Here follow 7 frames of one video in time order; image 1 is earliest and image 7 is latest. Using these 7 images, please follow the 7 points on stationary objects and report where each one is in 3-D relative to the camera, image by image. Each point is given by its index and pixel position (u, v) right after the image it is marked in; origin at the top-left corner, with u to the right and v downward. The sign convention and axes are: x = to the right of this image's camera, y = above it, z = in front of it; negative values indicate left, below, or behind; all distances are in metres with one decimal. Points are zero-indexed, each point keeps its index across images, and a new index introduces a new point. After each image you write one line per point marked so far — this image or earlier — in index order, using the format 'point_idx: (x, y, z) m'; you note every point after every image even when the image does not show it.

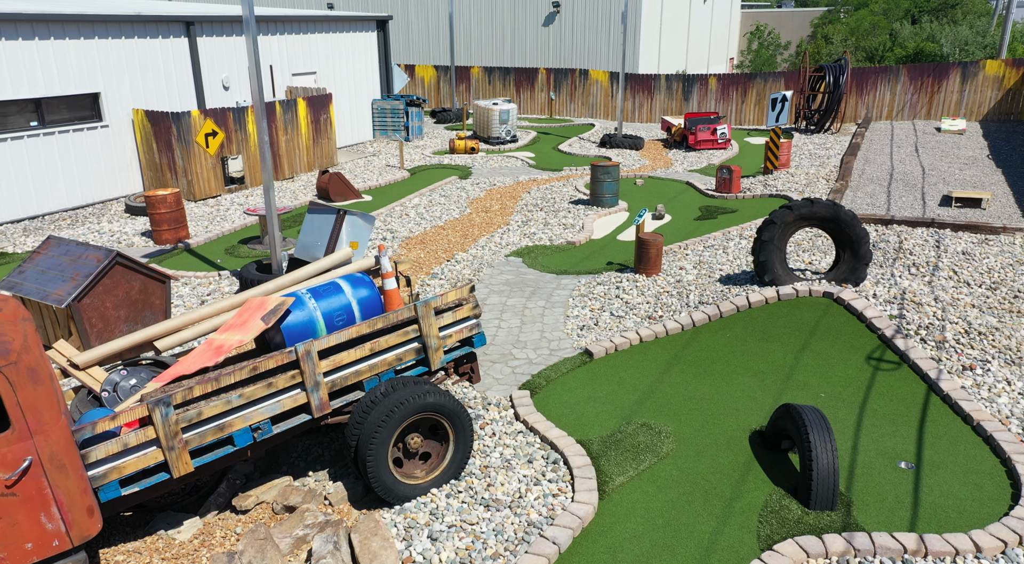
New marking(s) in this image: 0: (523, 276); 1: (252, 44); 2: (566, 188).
0: (+0.2, +0.1, +11.2) m
1: (-3.5, +3.3, +9.6) m
2: (+1.3, +2.3, +17.6) m
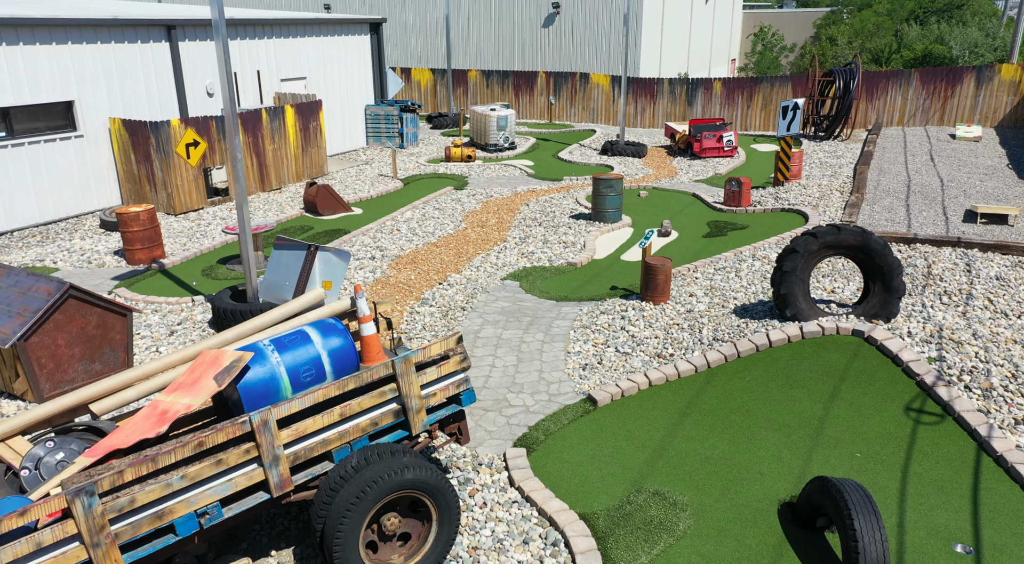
0: (+0.1, -0.3, +10.3) m
1: (-3.5, +2.9, +8.8) m
2: (+1.3, +1.9, +16.7) m
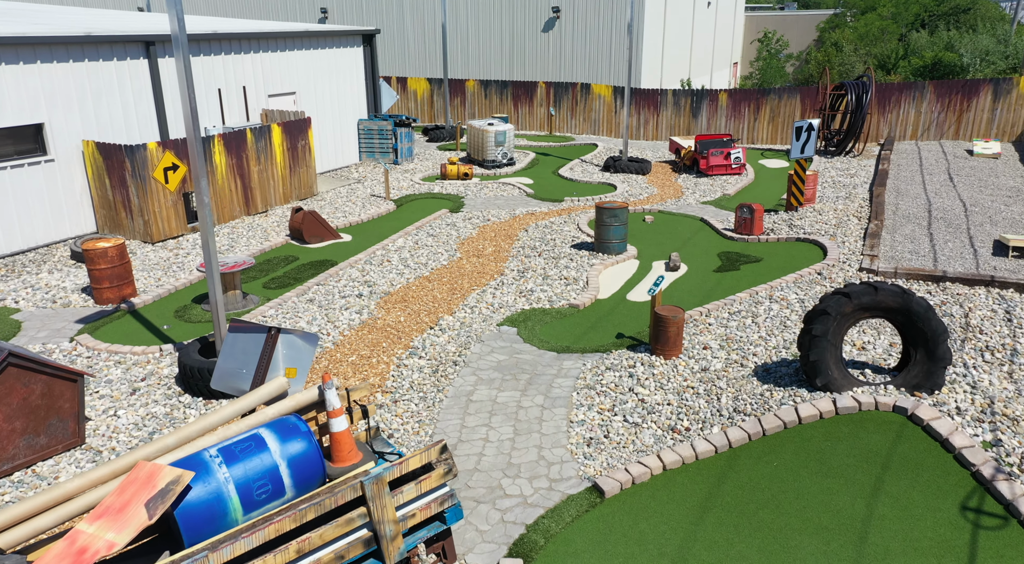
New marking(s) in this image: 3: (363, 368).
0: (+0.1, -1.0, +9.4) m
1: (-3.6, +2.2, +7.8) m
2: (+1.2, +1.2, +15.8) m
3: (-2.0, -1.1, +9.5) m
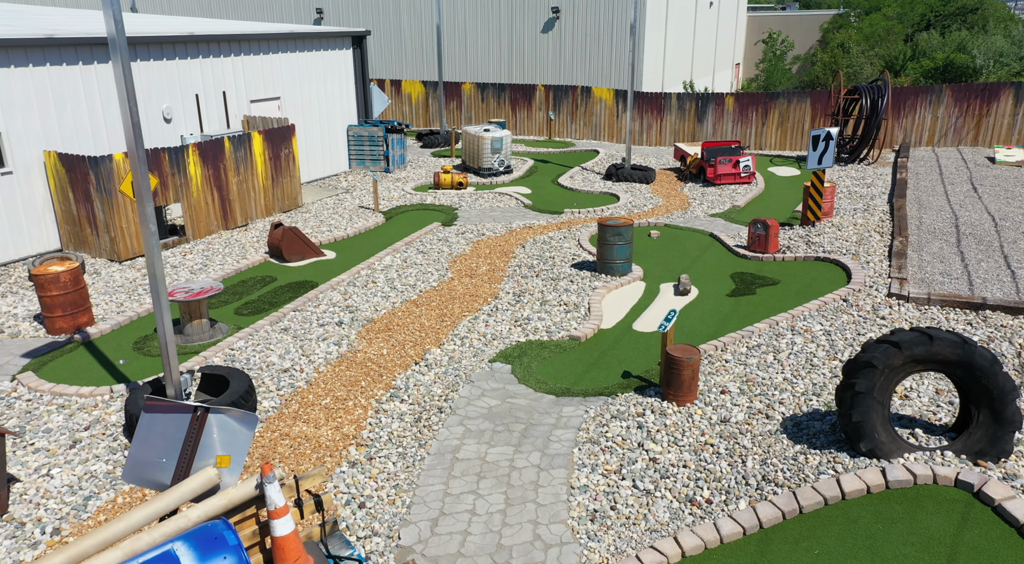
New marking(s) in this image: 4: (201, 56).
0: (0.0, -1.4, +8.3) m
1: (-3.7, +1.8, +6.8) m
2: (+1.1, +0.8, +14.7) m
3: (-2.1, -1.6, +8.4) m
4: (-7.4, +5.4, +16.9) m
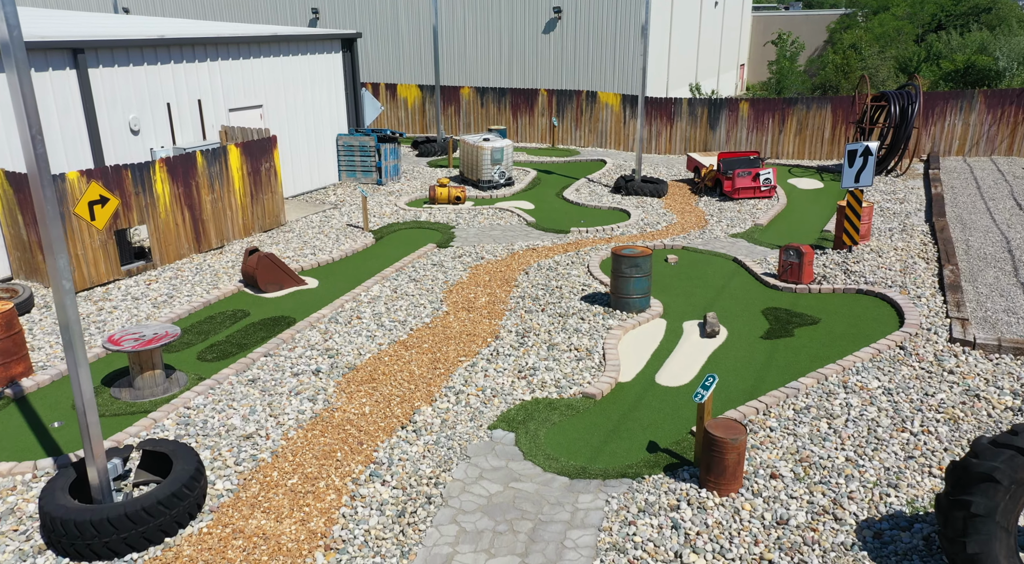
0: (0.0, -2.0, +6.9) m
1: (-3.6, +1.2, +5.3) m
2: (+1.2, +0.2, +13.3) m
3: (-2.0, -2.1, +7.0) m
4: (-7.3, +4.8, +15.4) m
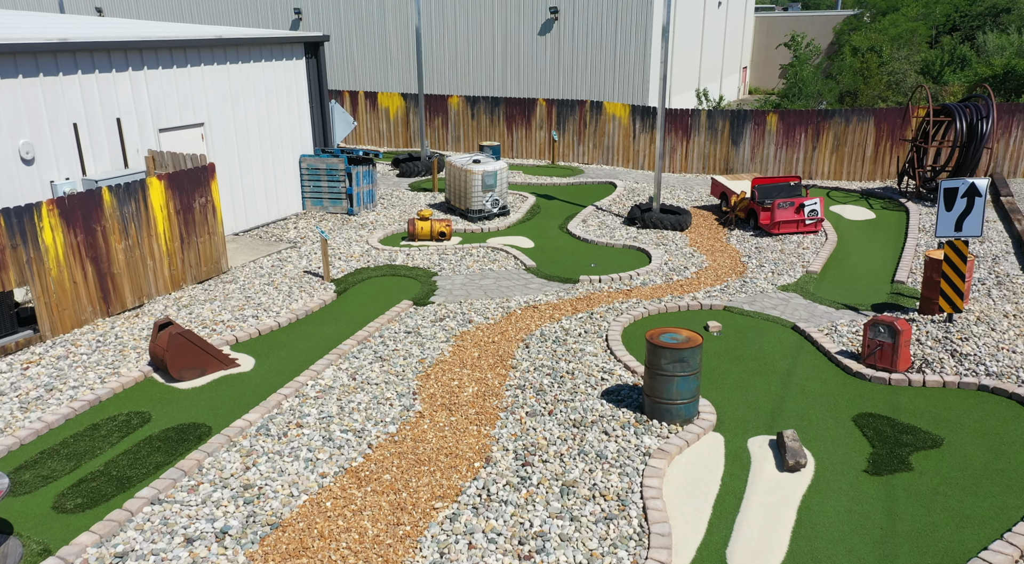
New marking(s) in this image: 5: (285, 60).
0: (0.0, -3.0, +3.8) m
1: (-3.6, +0.1, +2.2) m
2: (+1.1, -0.9, +10.2) m
3: (-2.0, -3.2, +3.9) m
4: (-7.4, +3.6, +12.3) m
5: (-5.3, +5.2, +16.6) m
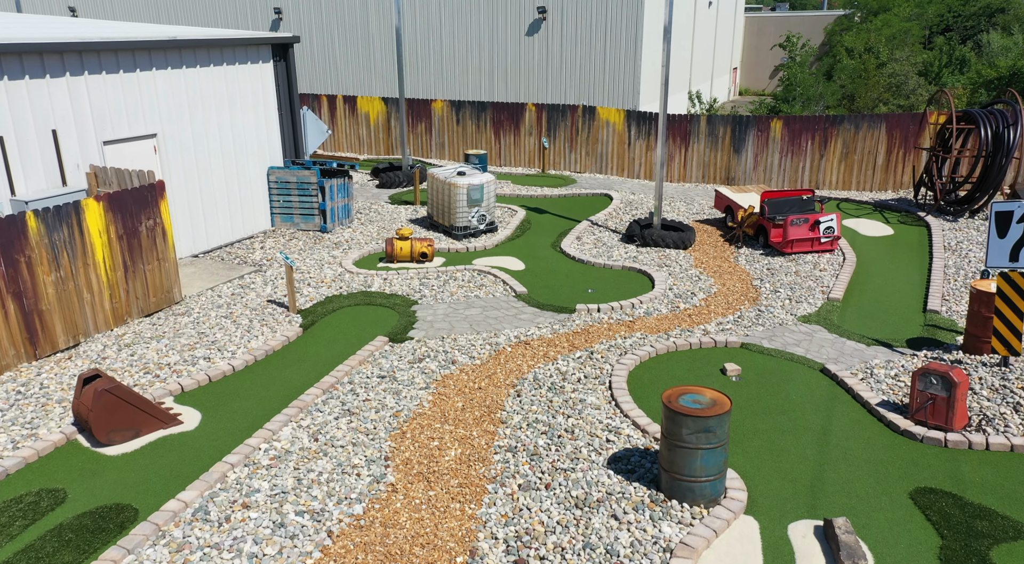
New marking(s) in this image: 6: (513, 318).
0: (0.0, -3.5, +2.4) m
1: (-3.6, -0.4, +0.7) m
2: (+1.0, -1.3, +8.8) m
3: (-2.0, -3.7, +2.4) m
4: (-7.6, +3.1, +10.8) m
5: (-5.5, +4.6, +15.1) m
6: (0.0, -0.6, +11.4) m
